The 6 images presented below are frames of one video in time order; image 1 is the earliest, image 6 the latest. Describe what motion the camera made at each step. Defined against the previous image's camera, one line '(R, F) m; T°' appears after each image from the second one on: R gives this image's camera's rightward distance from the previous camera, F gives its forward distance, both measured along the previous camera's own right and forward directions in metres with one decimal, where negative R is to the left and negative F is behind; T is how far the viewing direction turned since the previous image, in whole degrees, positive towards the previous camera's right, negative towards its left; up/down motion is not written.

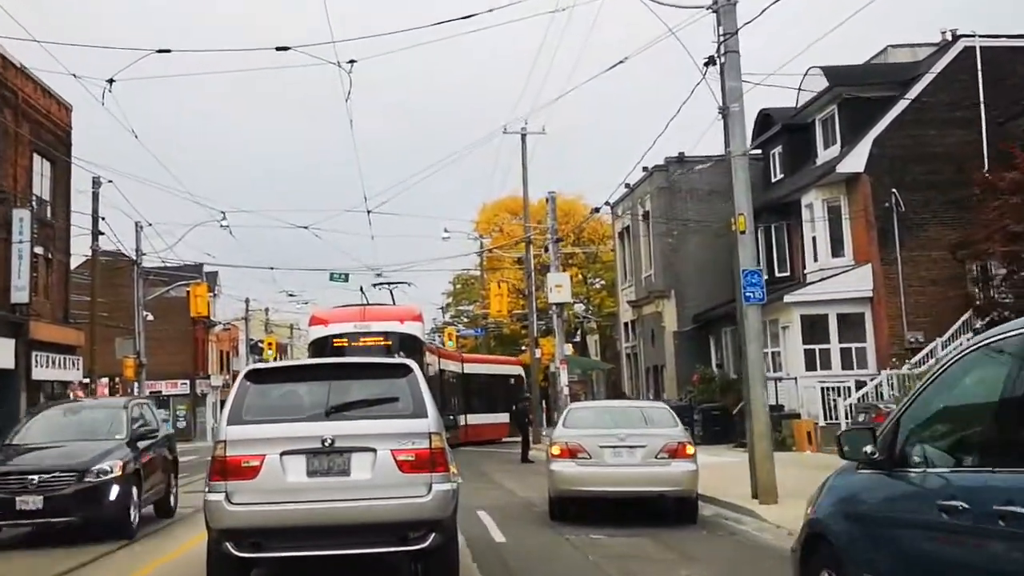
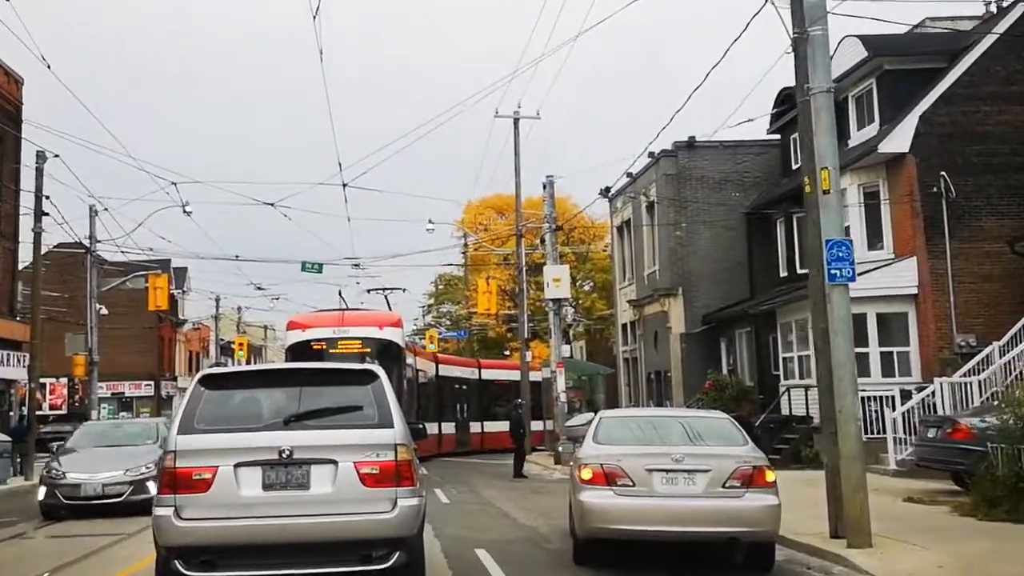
(-0.3, +3.5) m; +1°
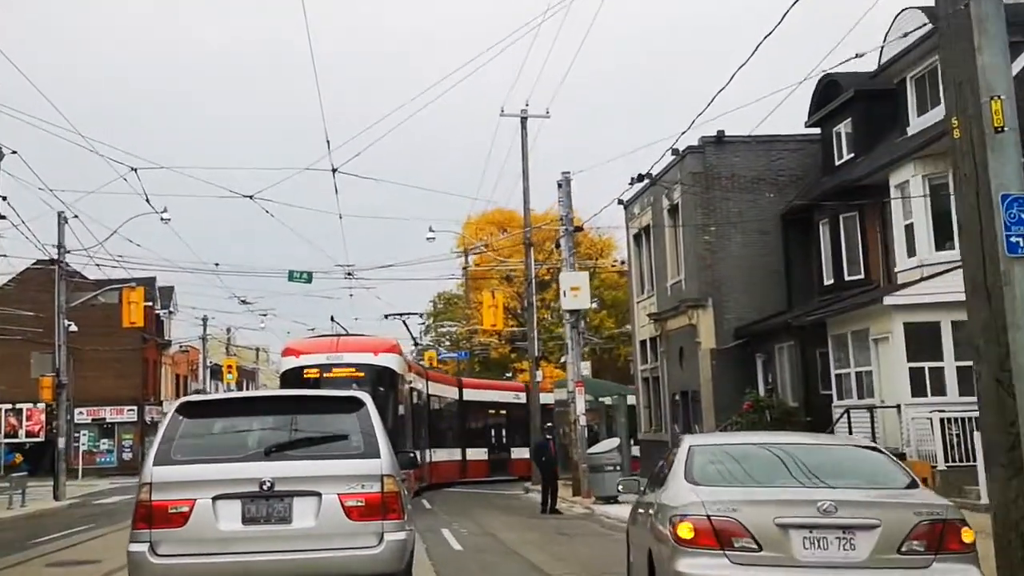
(-0.4, +3.3) m; 0°
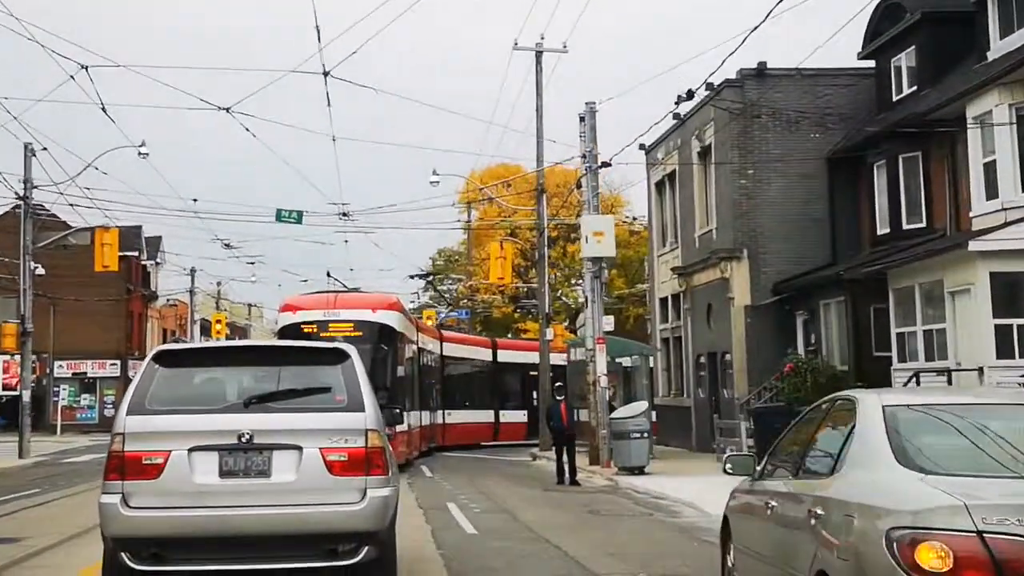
(-0.3, +3.1) m; 0°
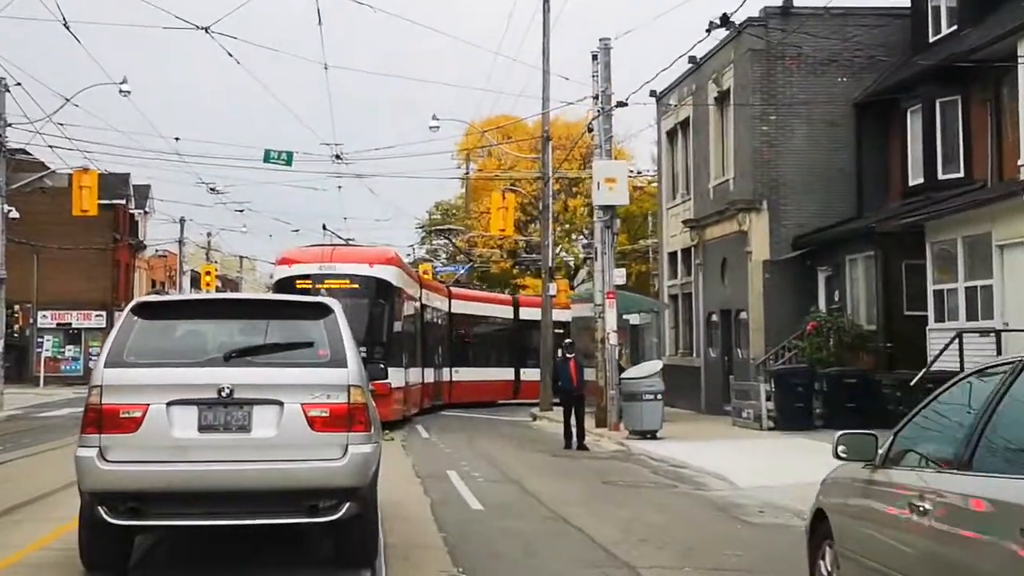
(-0.2, +1.7) m; 0°
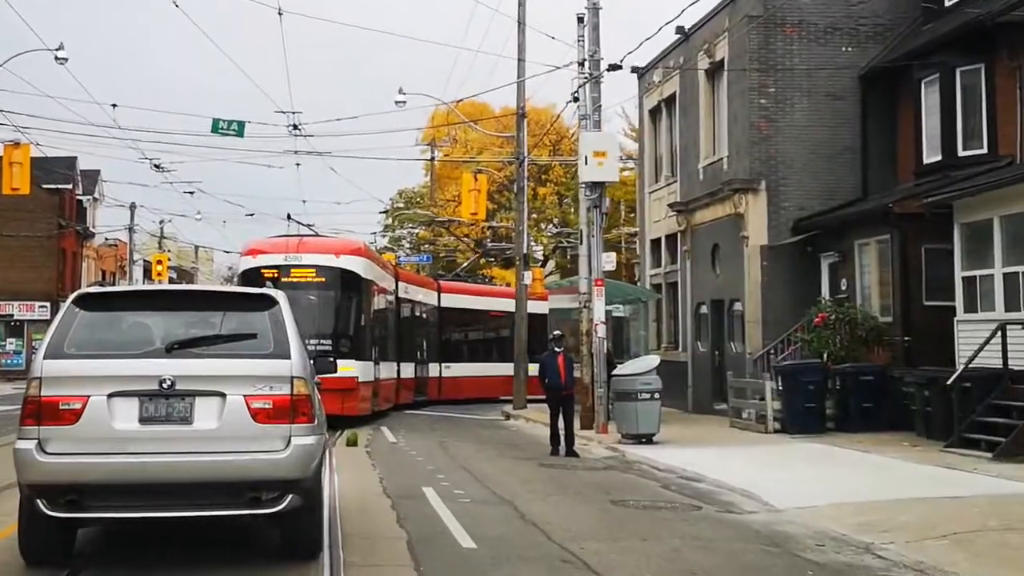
(-0.3, +2.3) m; +2°
